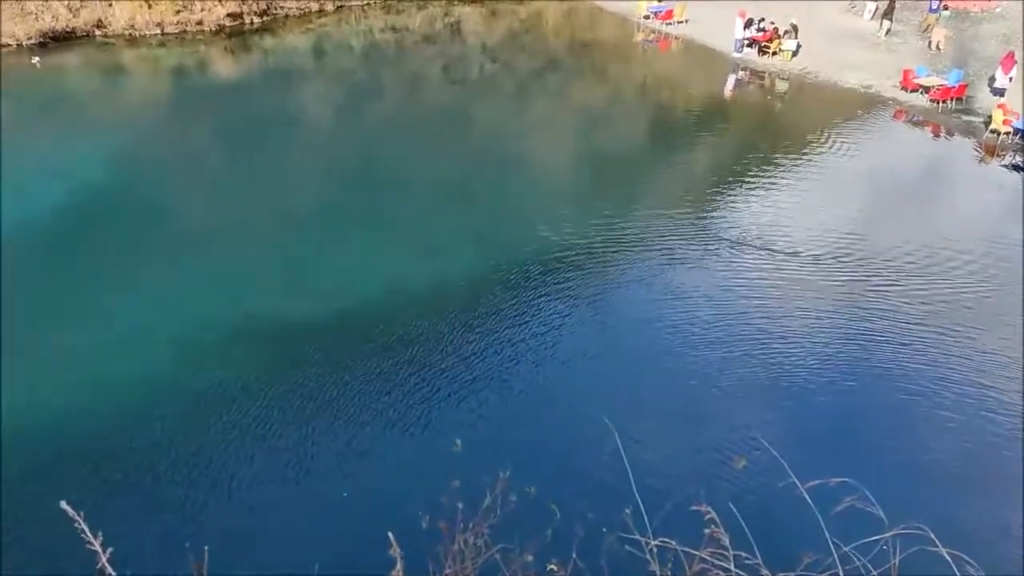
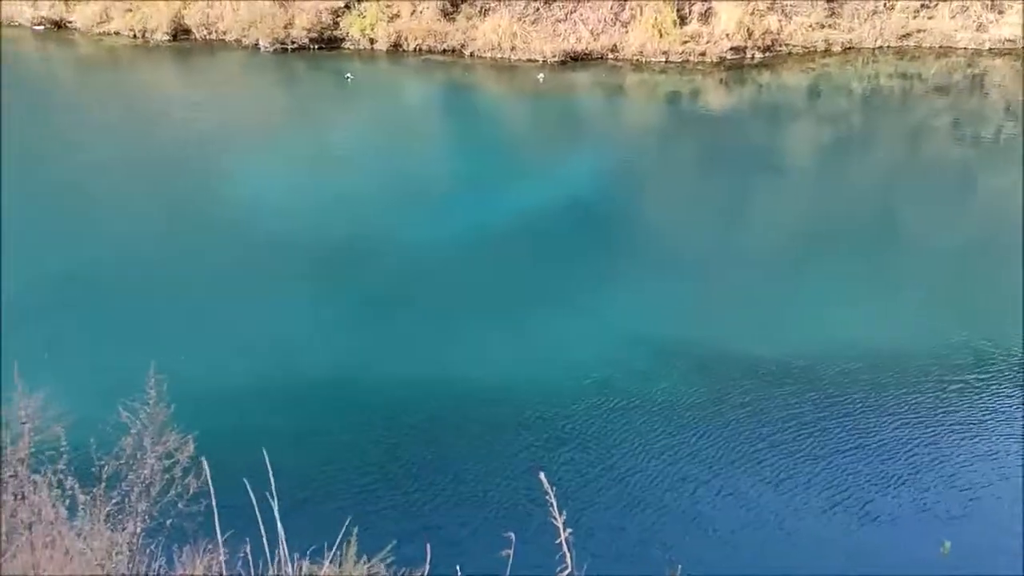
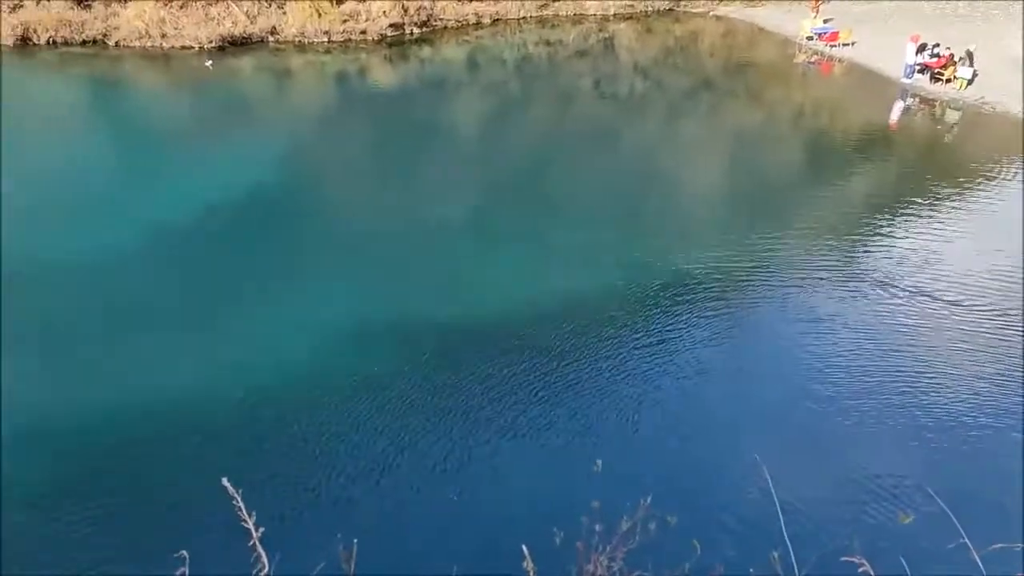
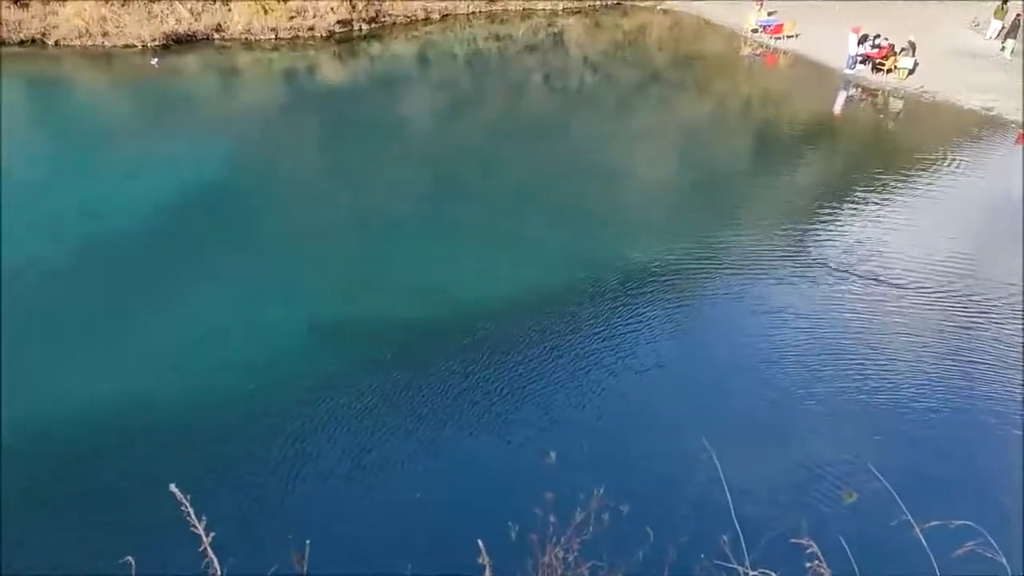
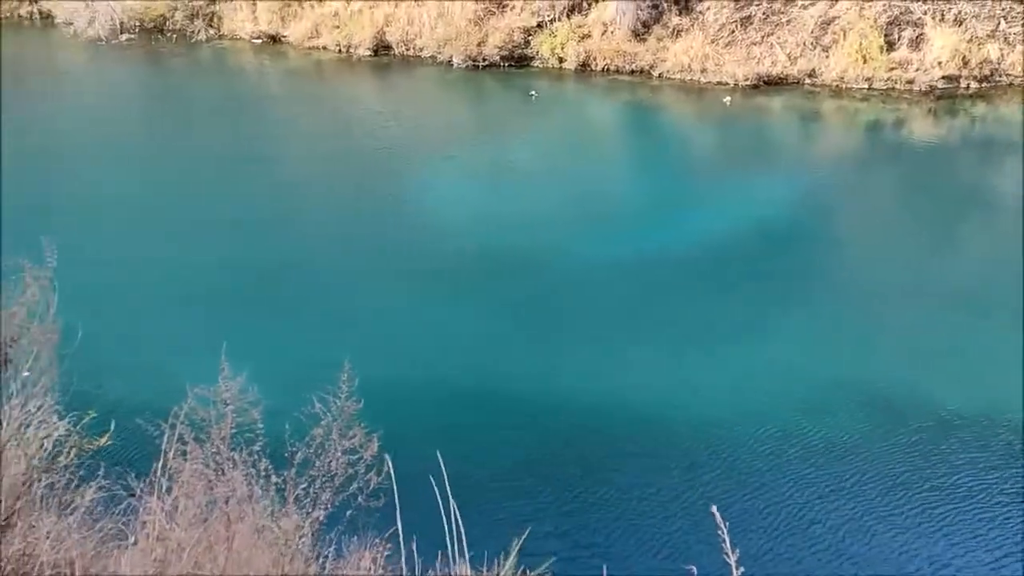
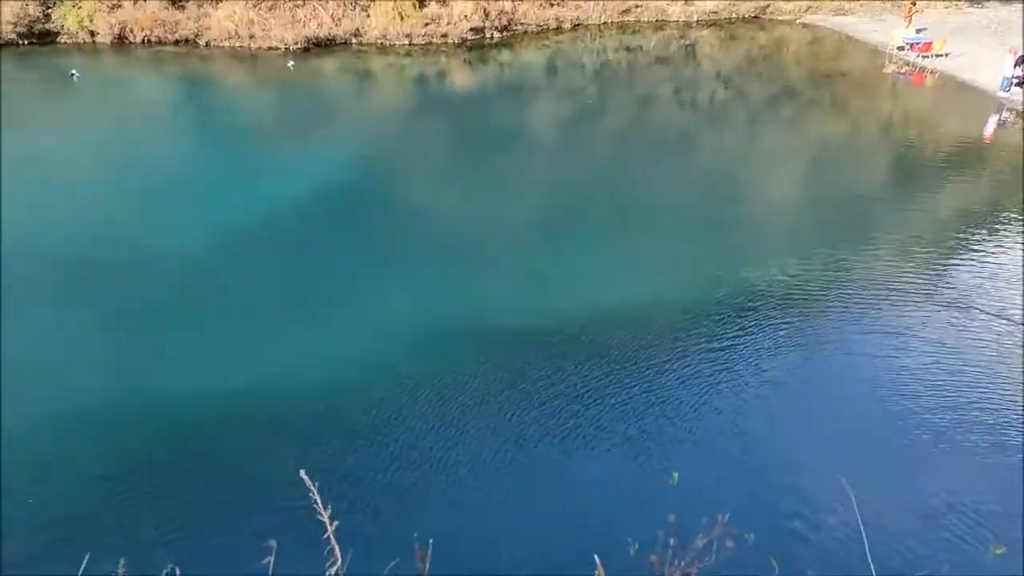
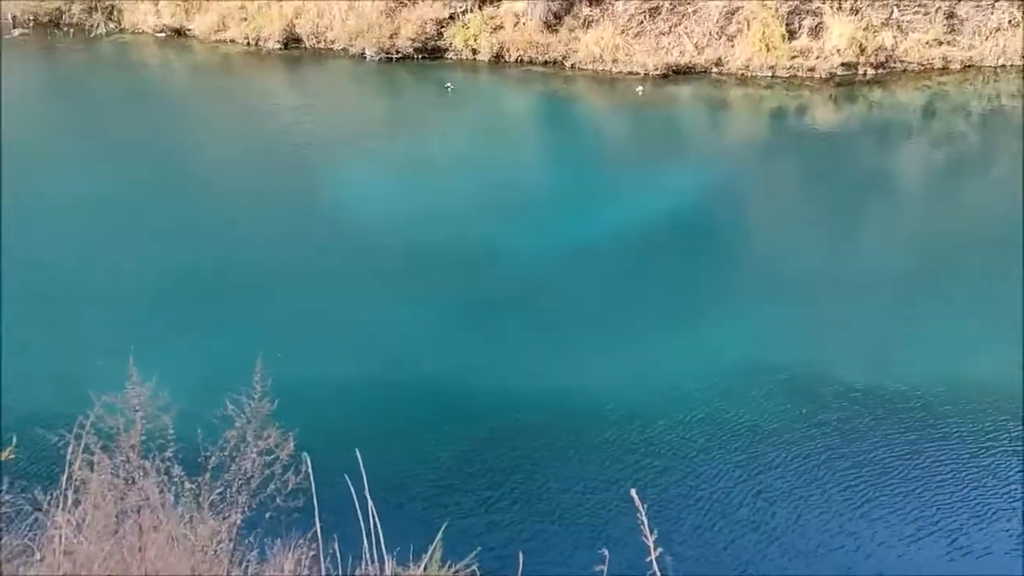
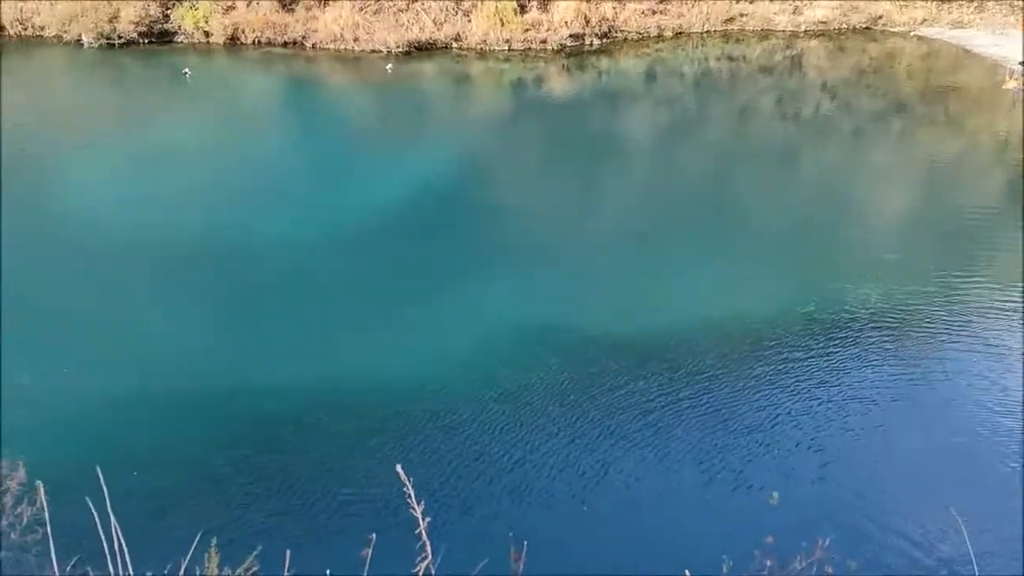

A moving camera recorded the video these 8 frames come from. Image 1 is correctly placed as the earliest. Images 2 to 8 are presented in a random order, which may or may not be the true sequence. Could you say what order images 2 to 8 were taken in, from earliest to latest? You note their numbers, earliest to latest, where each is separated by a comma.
4, 3, 6, 8, 2, 7, 5
